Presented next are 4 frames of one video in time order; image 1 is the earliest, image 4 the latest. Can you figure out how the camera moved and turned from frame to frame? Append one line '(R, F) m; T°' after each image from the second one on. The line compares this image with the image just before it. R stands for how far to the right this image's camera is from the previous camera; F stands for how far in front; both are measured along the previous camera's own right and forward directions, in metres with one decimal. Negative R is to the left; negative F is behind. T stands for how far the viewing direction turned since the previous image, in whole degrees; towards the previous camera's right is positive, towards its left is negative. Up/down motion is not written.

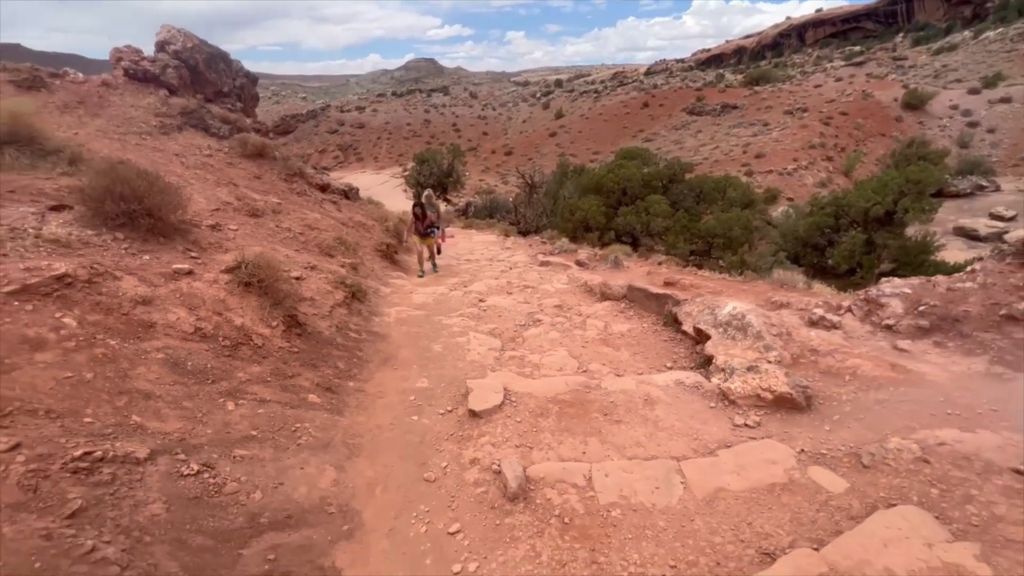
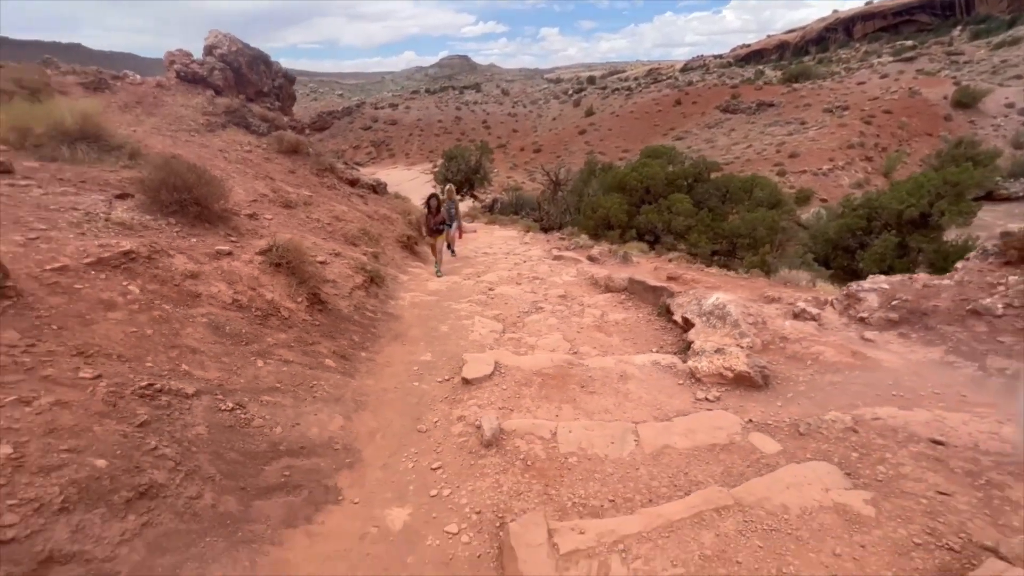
(+0.4, -0.5) m; -3°
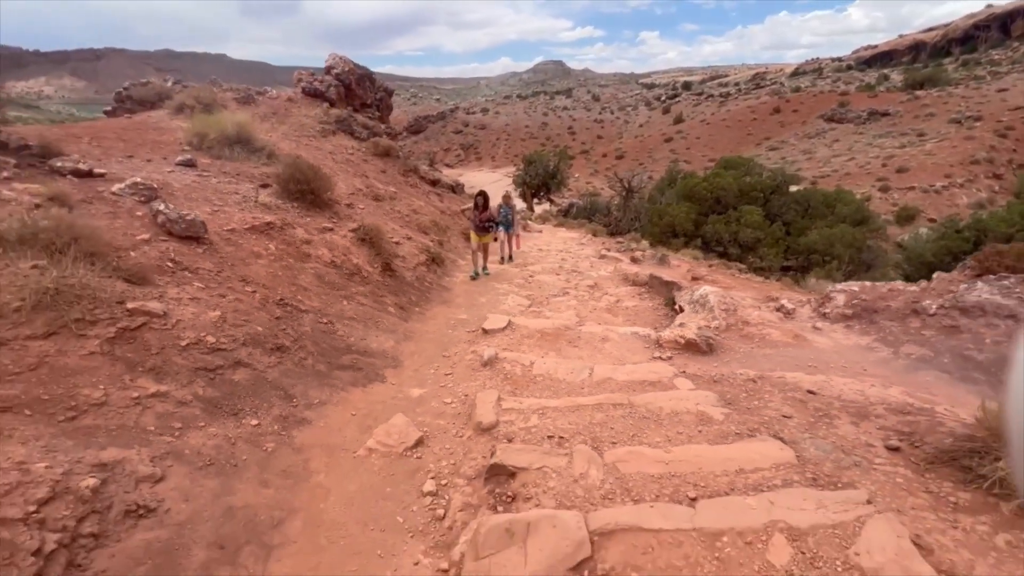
(+0.9, -1.5) m; -10°
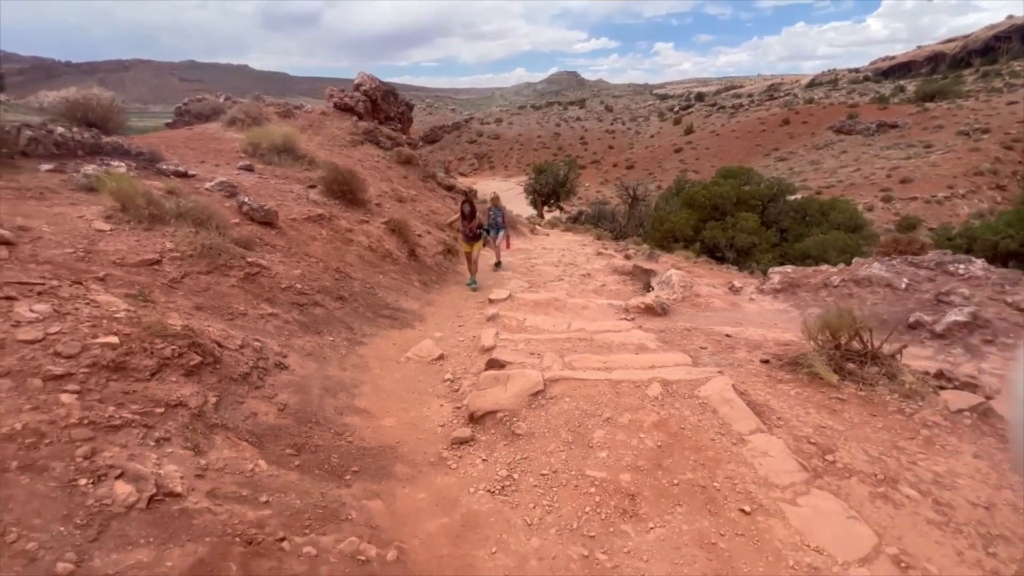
(+0.2, -1.7) m; -2°
